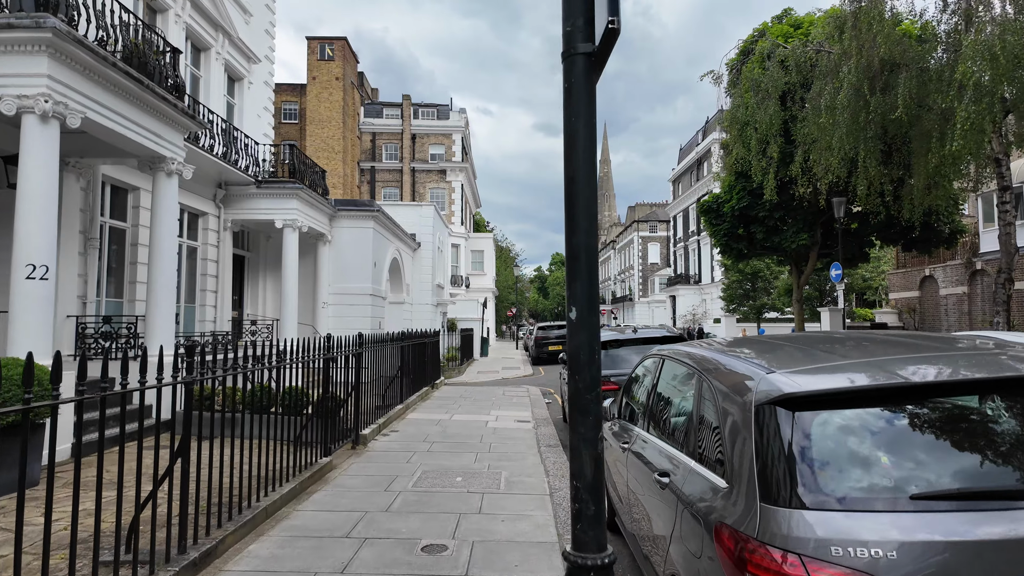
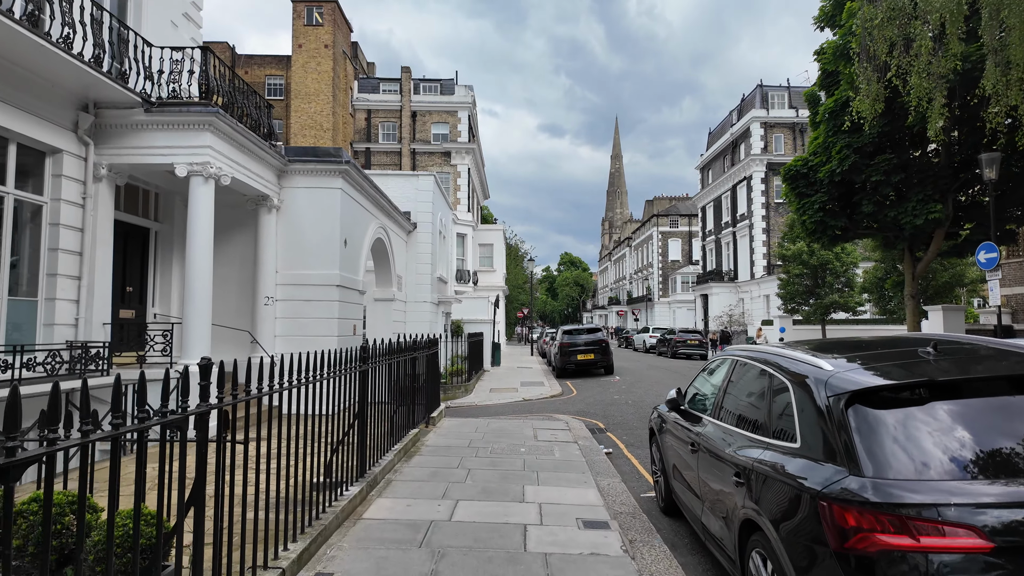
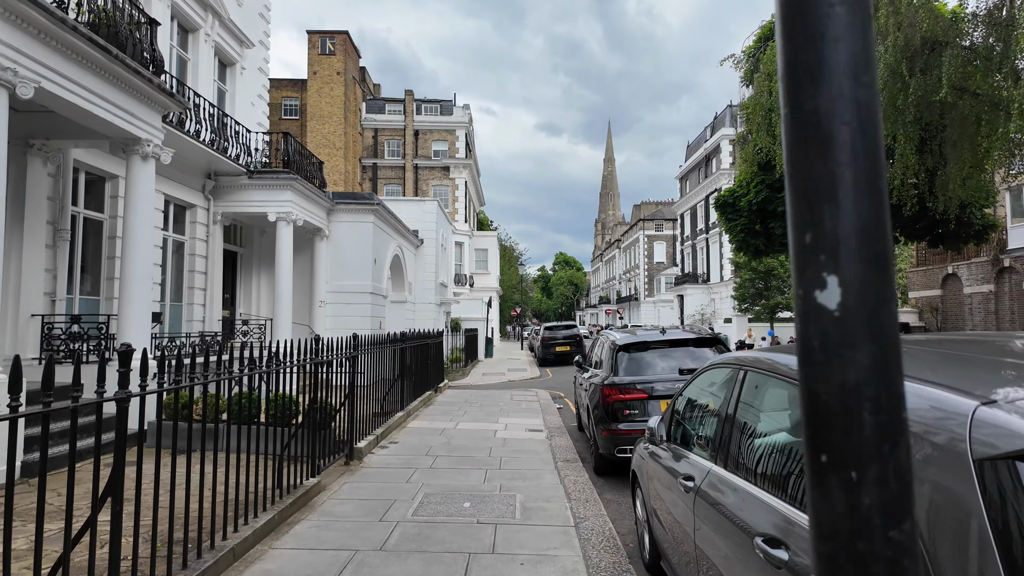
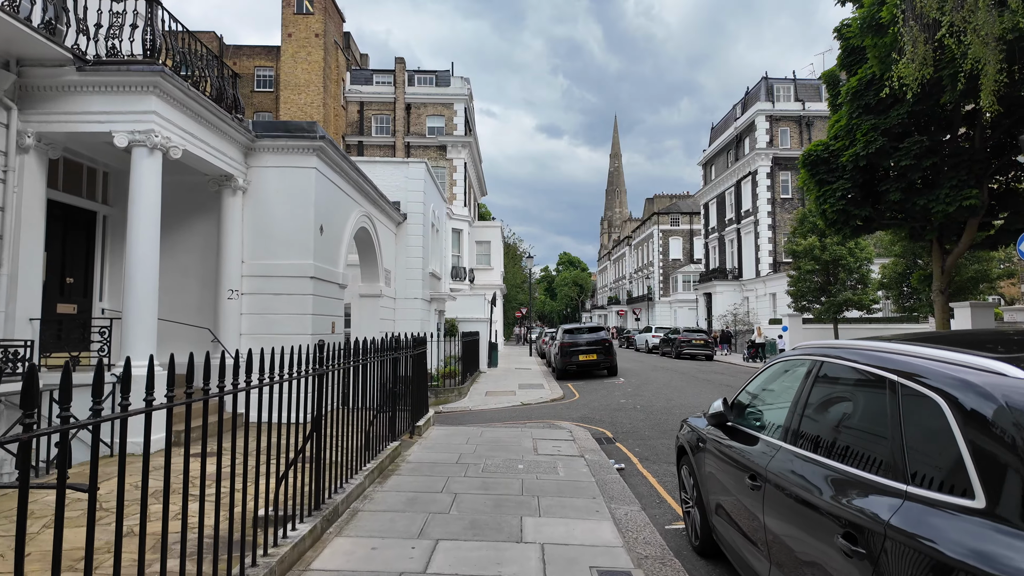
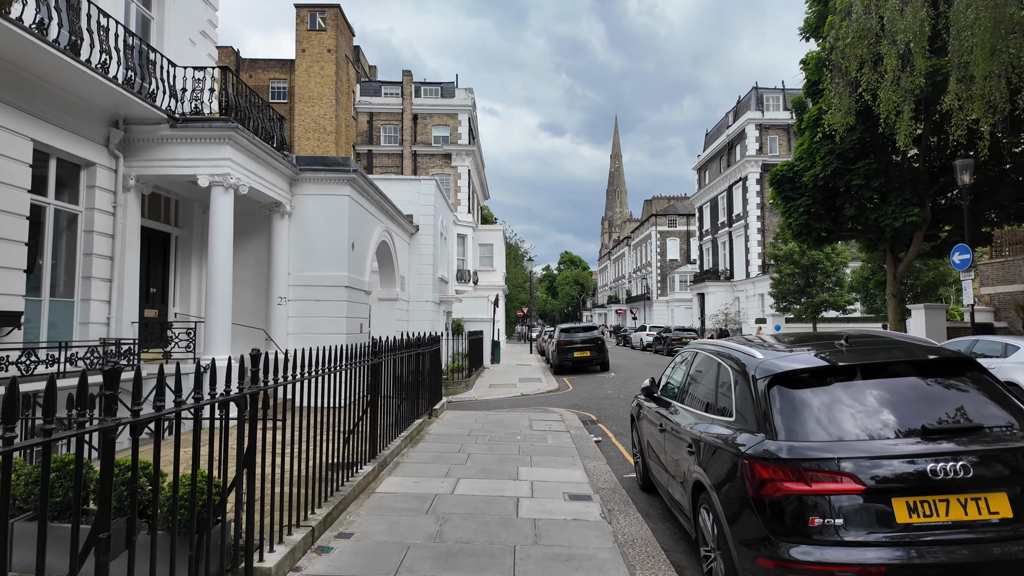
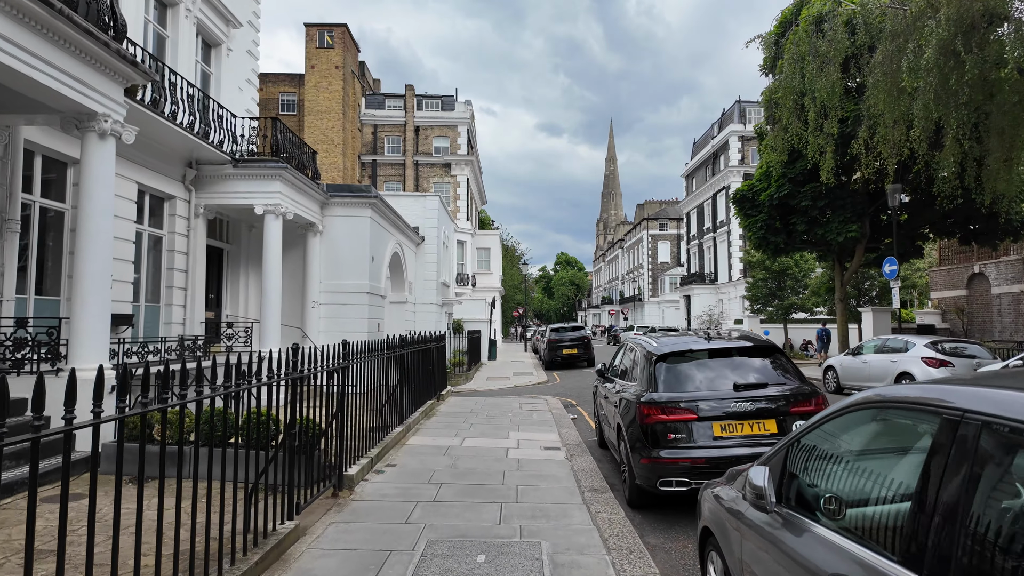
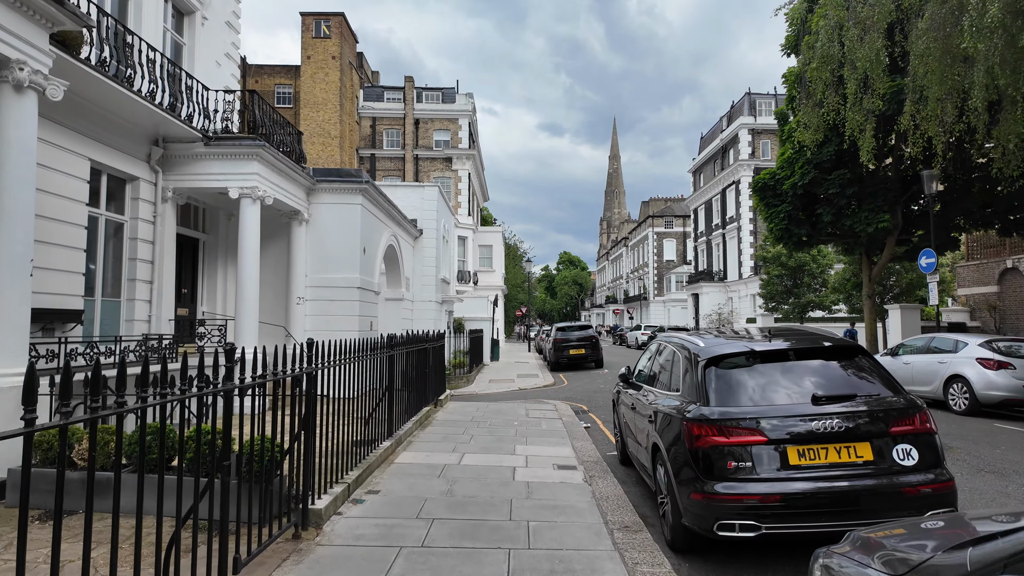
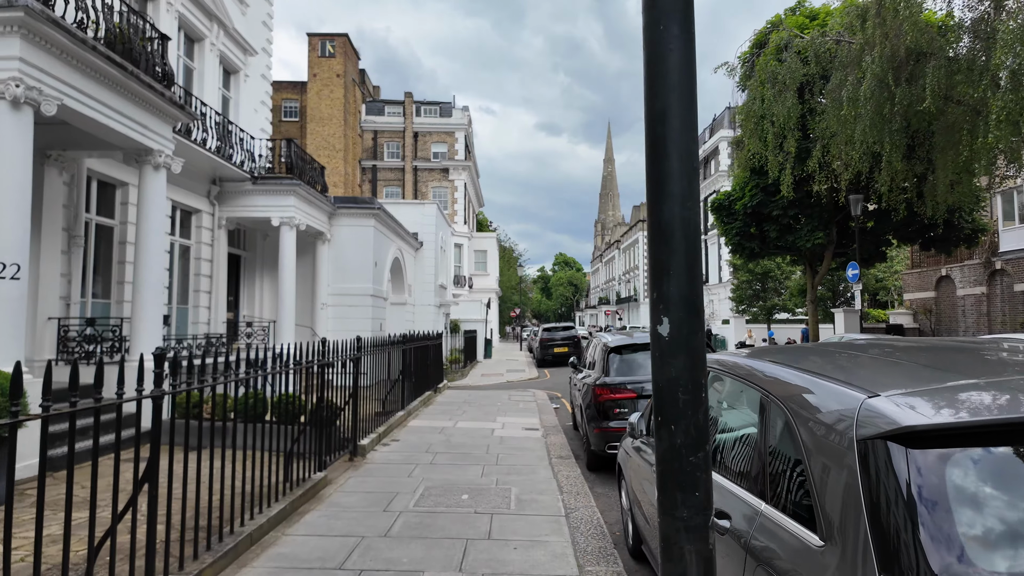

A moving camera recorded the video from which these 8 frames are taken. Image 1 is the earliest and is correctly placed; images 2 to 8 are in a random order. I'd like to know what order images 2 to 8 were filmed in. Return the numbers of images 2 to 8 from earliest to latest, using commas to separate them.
8, 3, 6, 7, 5, 2, 4
